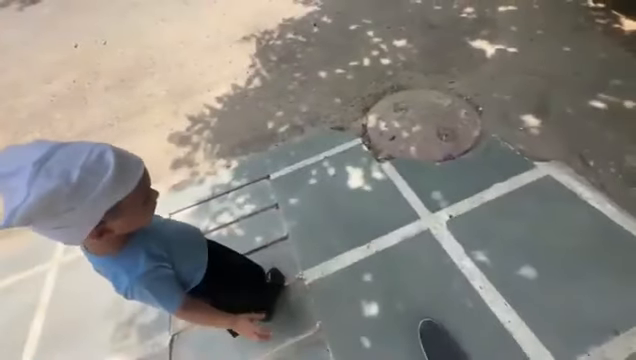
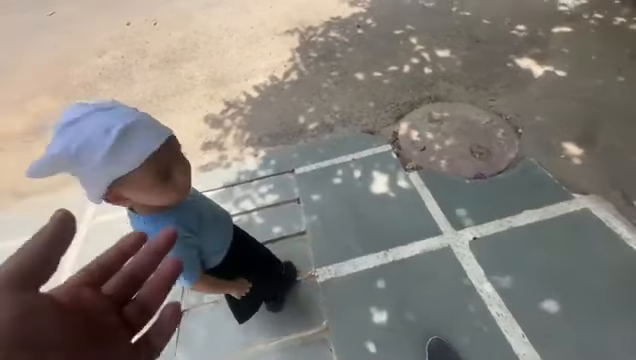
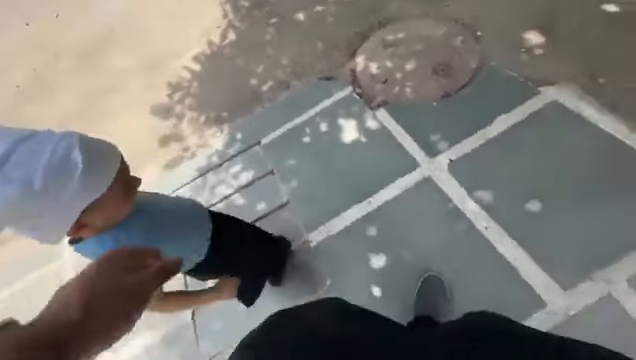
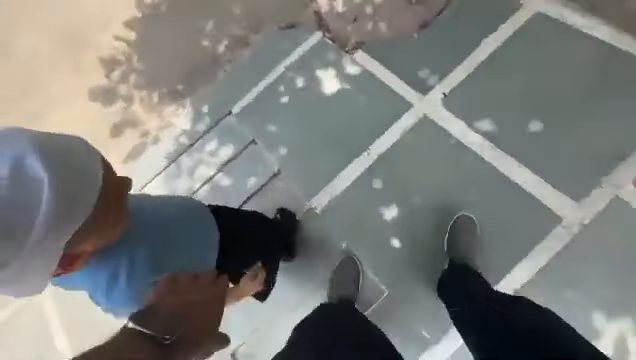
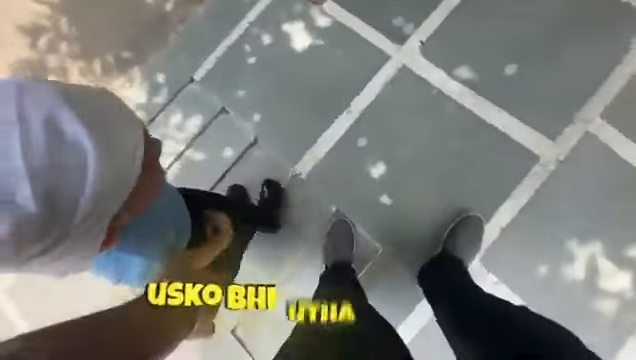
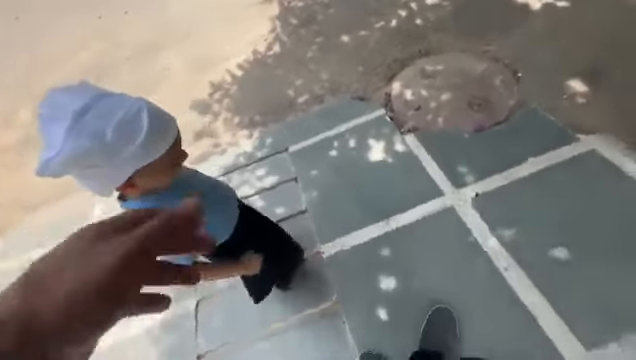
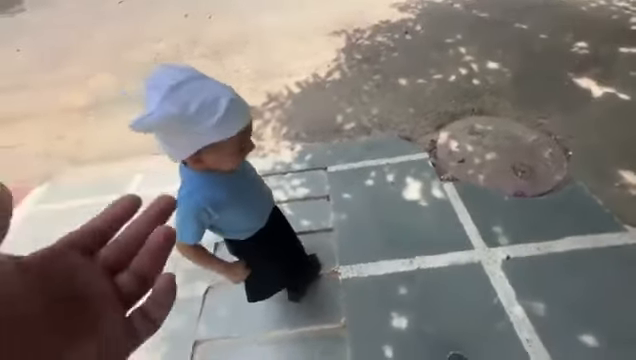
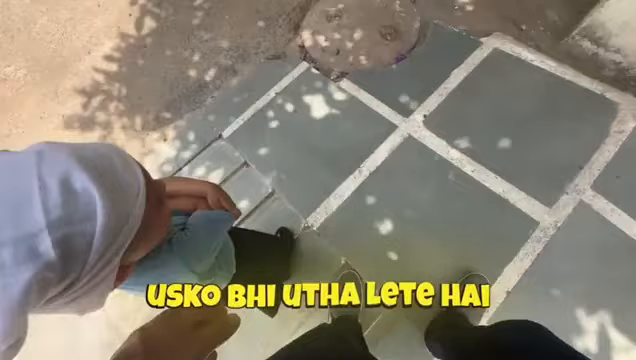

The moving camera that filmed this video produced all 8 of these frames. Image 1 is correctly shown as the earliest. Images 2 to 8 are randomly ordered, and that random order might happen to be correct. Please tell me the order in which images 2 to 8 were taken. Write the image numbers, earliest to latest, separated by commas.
2, 7, 6, 3, 4, 5, 8
